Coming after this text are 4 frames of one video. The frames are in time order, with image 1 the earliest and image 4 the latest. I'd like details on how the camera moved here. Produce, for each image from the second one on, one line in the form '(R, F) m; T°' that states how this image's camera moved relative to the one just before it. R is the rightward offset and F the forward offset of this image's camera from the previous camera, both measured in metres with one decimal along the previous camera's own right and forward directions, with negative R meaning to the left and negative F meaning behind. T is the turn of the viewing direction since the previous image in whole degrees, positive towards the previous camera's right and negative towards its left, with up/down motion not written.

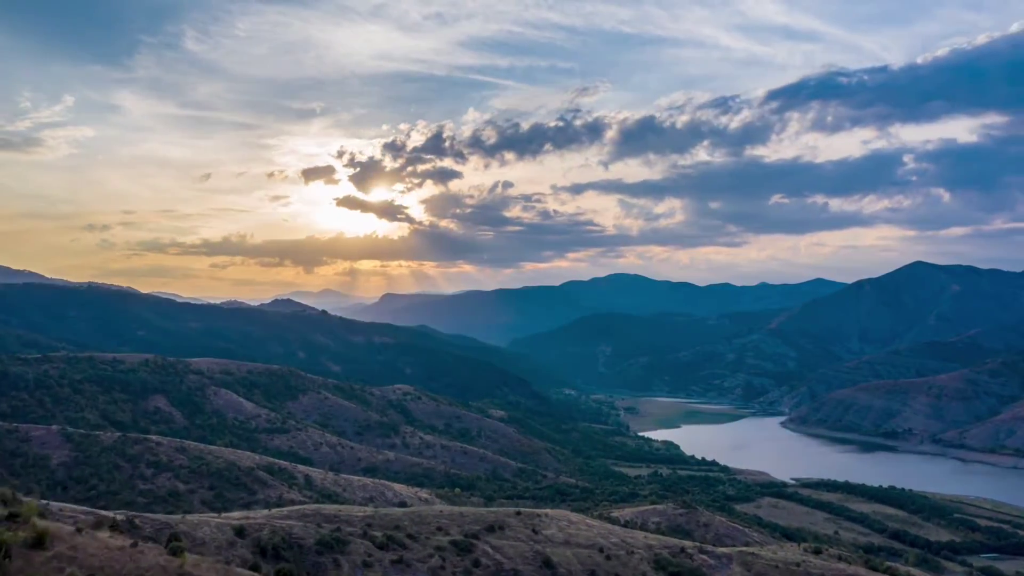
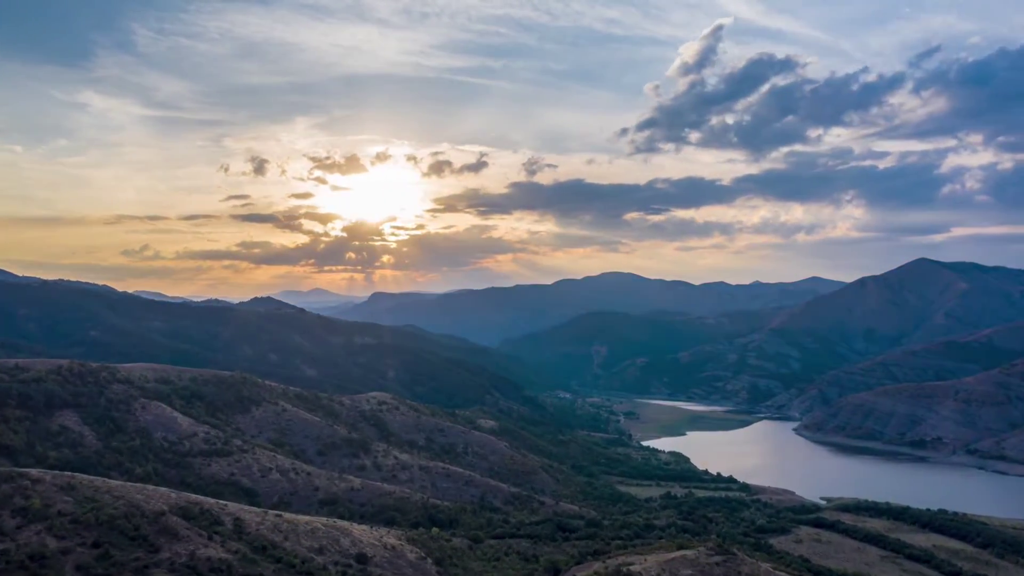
(0.0, +10.5) m; +1°
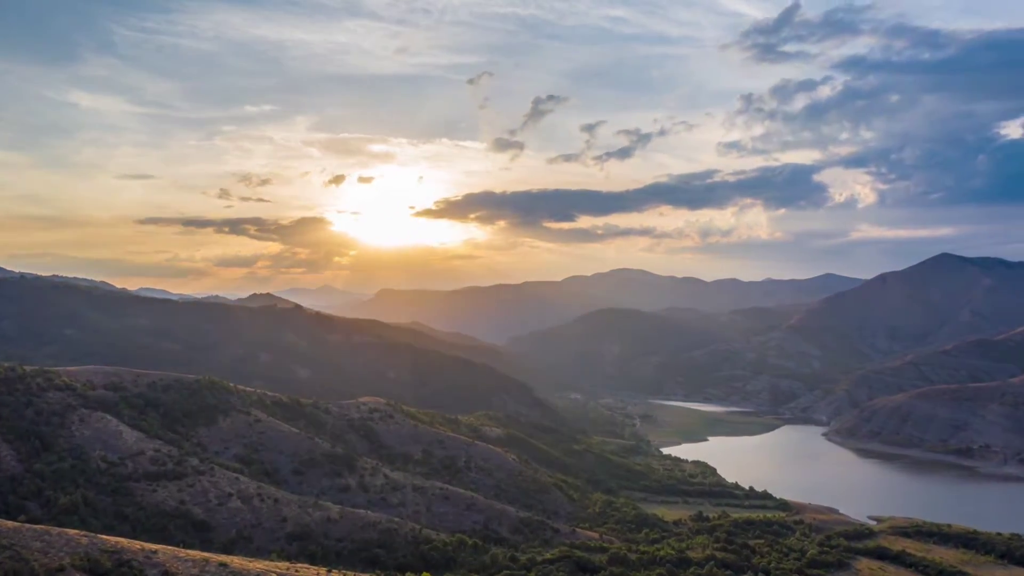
(-0.1, +8.4) m; -1°
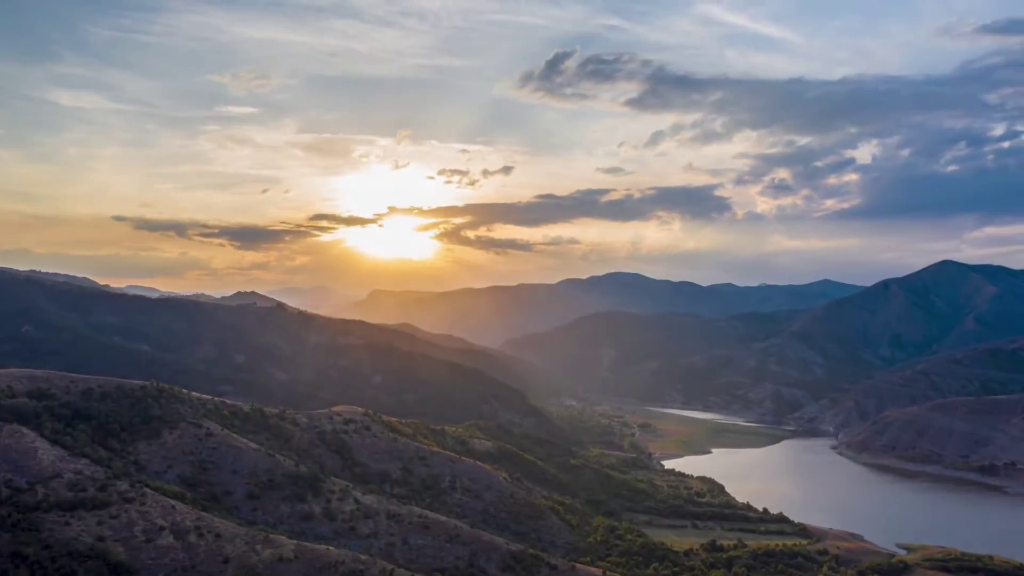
(+0.1, +6.7) m; 0°
